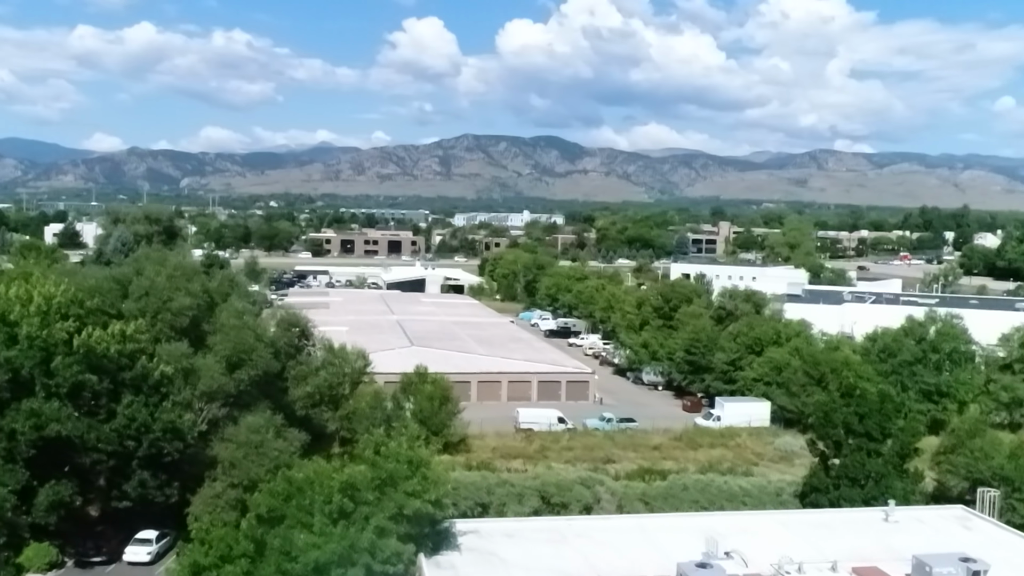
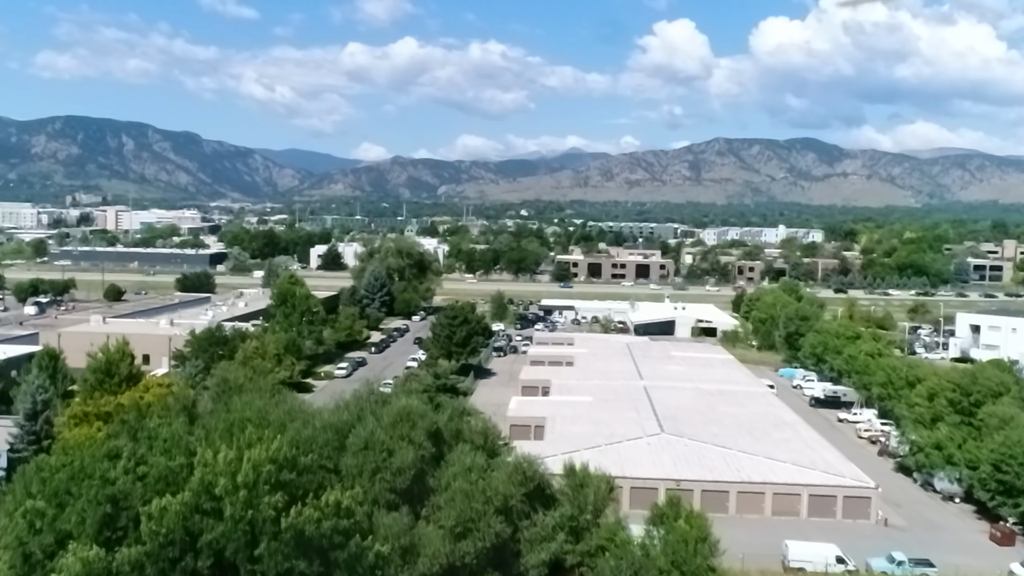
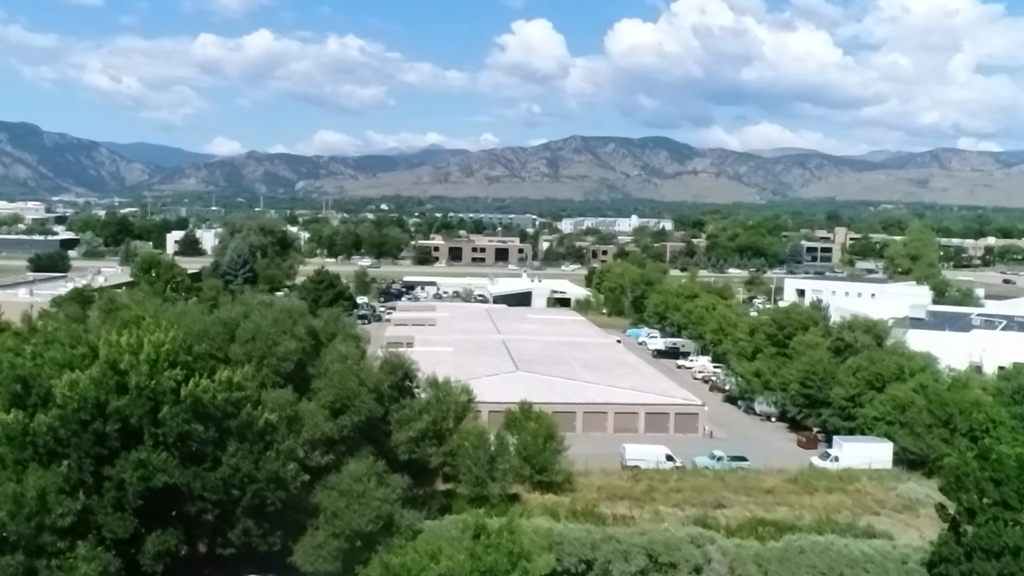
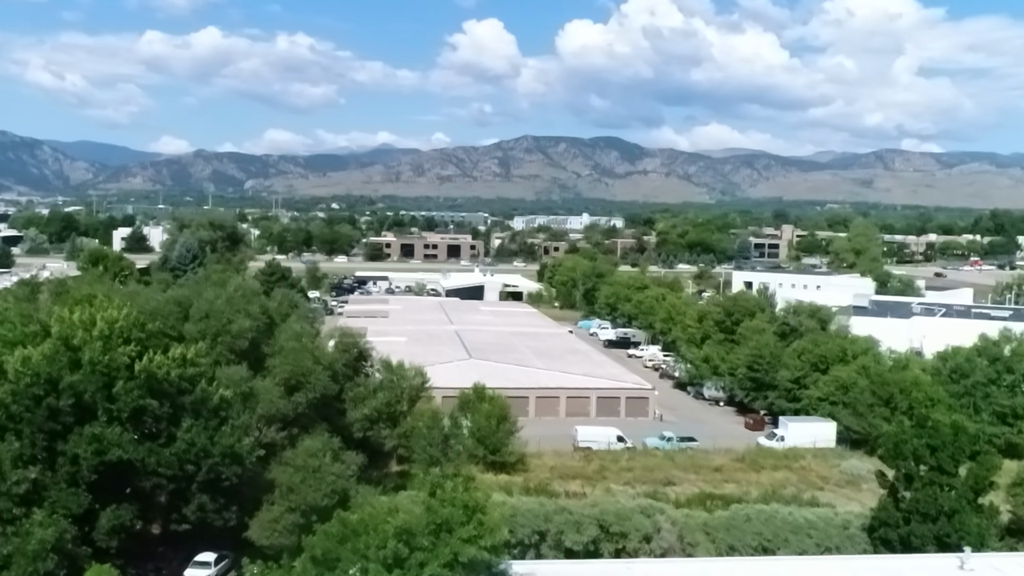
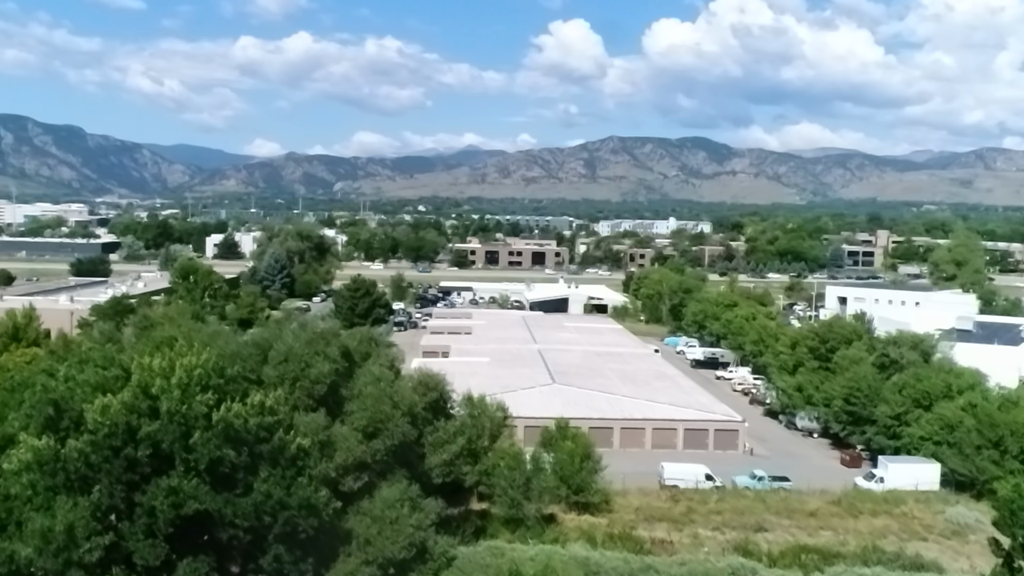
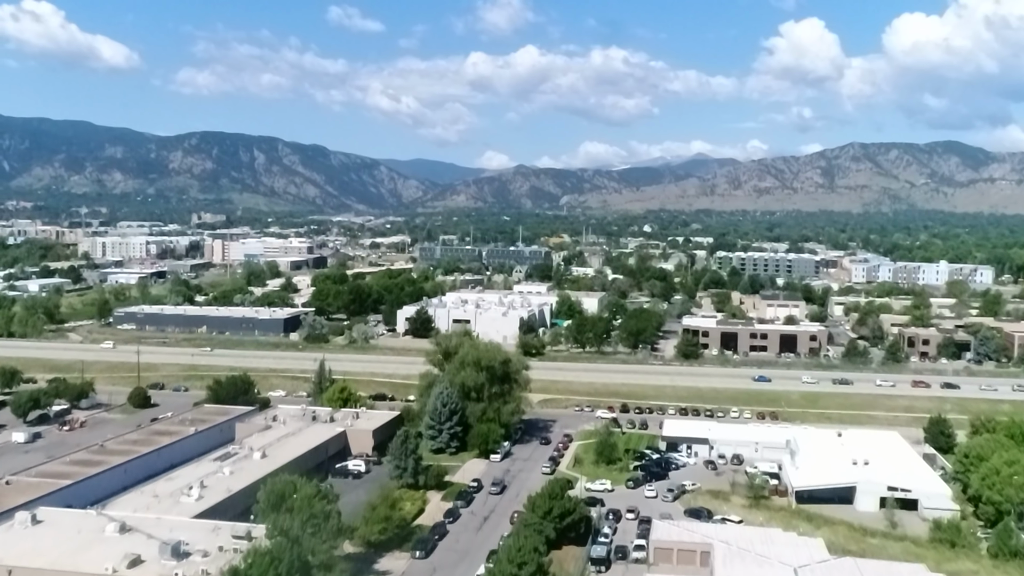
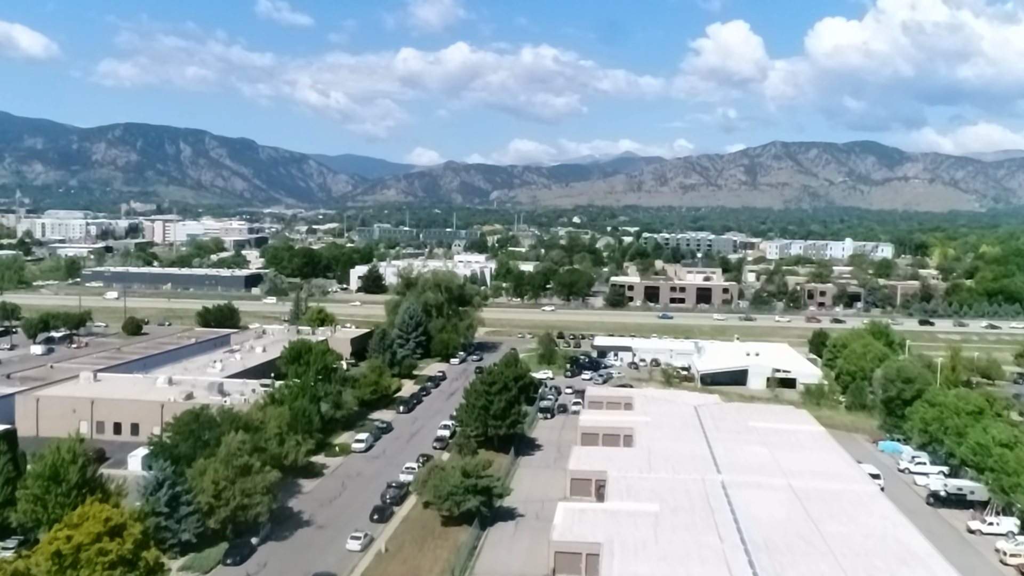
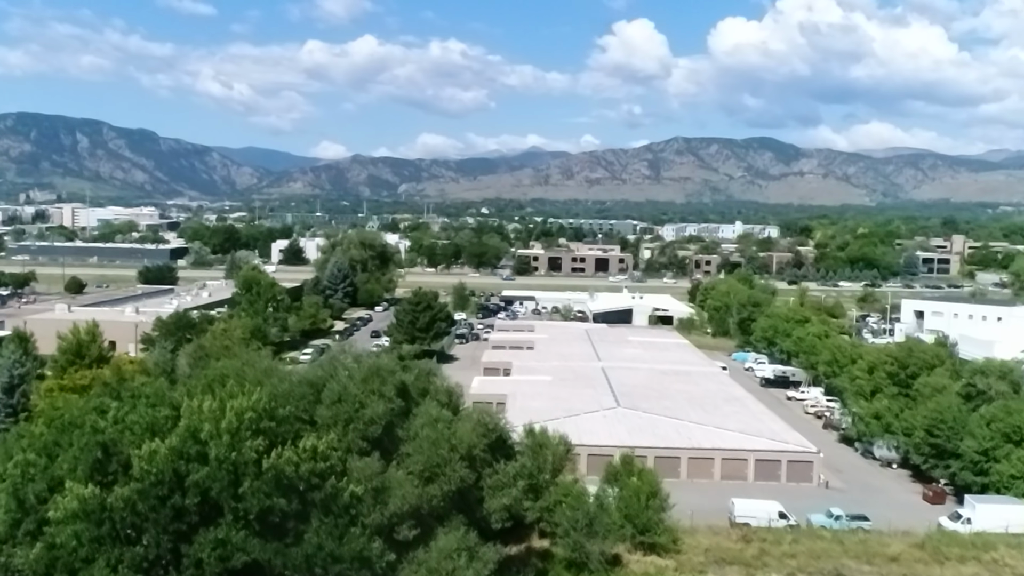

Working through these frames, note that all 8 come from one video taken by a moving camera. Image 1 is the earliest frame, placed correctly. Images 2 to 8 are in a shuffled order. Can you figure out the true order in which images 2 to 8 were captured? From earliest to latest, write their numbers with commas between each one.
4, 3, 5, 8, 2, 7, 6
